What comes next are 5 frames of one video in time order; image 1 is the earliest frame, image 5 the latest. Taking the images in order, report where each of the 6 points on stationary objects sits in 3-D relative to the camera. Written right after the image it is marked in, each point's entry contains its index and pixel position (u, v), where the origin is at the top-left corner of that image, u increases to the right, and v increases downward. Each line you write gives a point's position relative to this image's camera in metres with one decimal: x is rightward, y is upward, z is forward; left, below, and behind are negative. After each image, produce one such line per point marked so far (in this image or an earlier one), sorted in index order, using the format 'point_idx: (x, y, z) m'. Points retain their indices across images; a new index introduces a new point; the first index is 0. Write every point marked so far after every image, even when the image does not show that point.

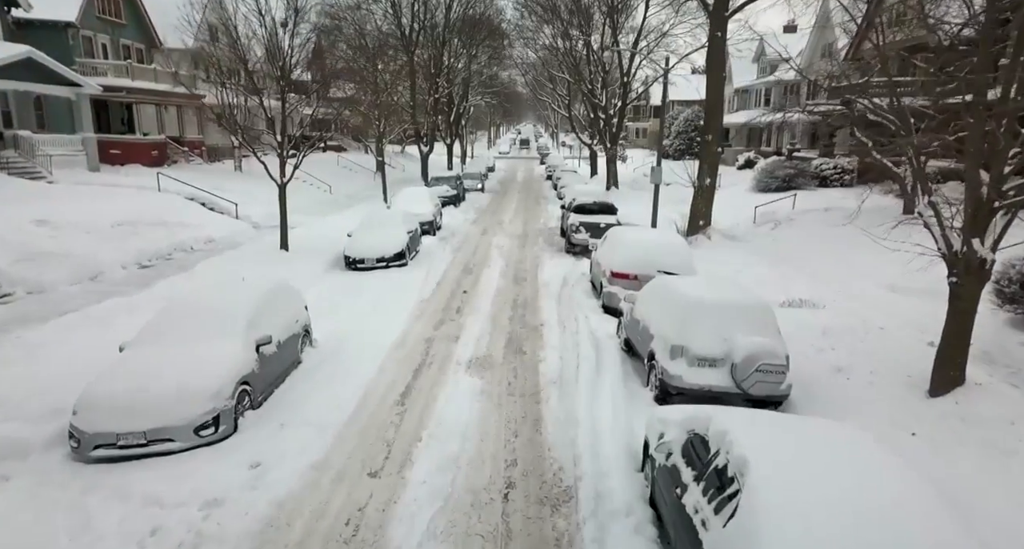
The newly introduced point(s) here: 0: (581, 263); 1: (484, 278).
0: (+1.8, +0.3, +16.2) m
1: (-0.7, -0.1, +14.7) m
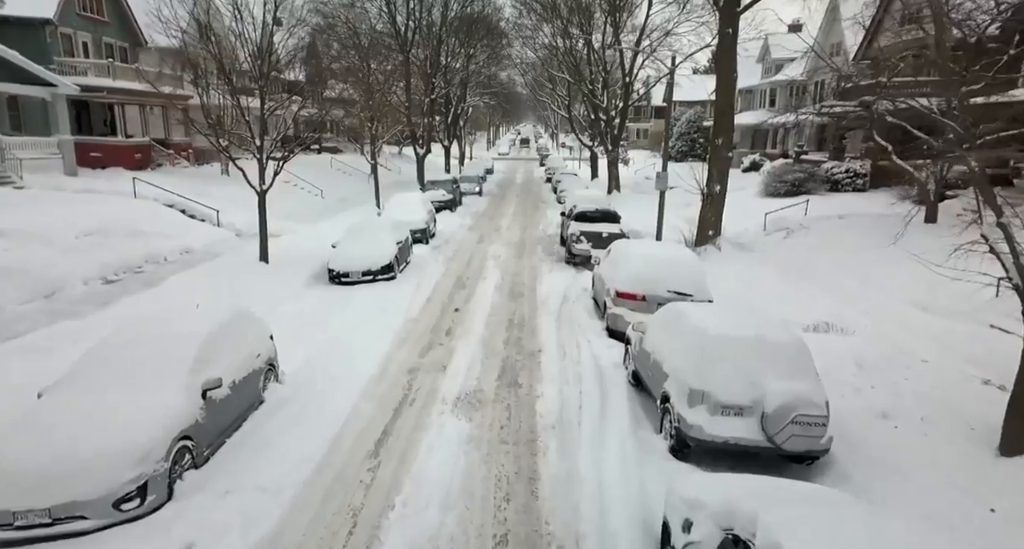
0: (+1.8, 0.0, +15.1) m
1: (-0.8, -0.4, +13.6) m
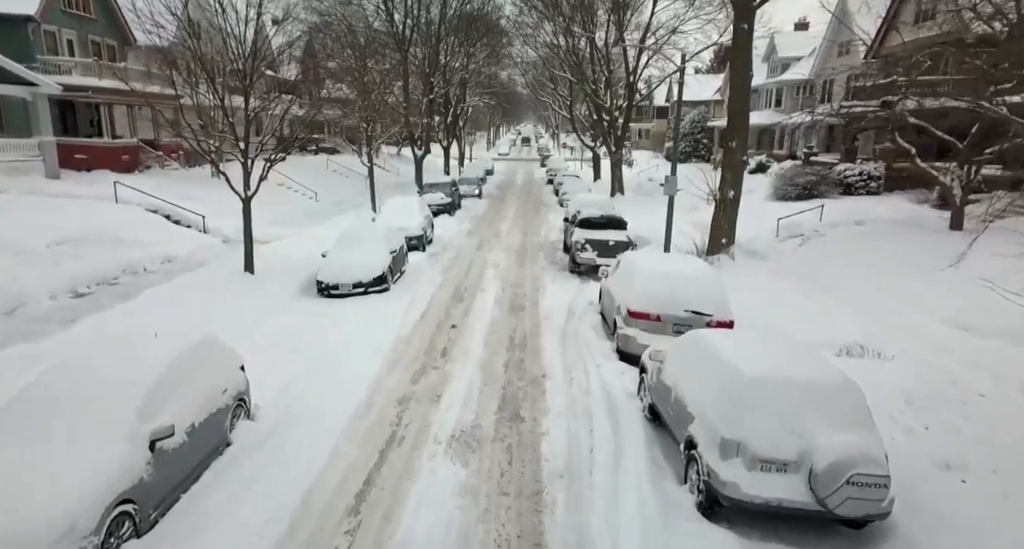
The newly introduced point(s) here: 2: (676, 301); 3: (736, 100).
0: (+1.8, -0.3, +14.2) m
1: (-0.8, -0.7, +12.7) m
2: (+2.4, -0.4, +8.9) m
3: (+5.2, +4.0, +14.1) m
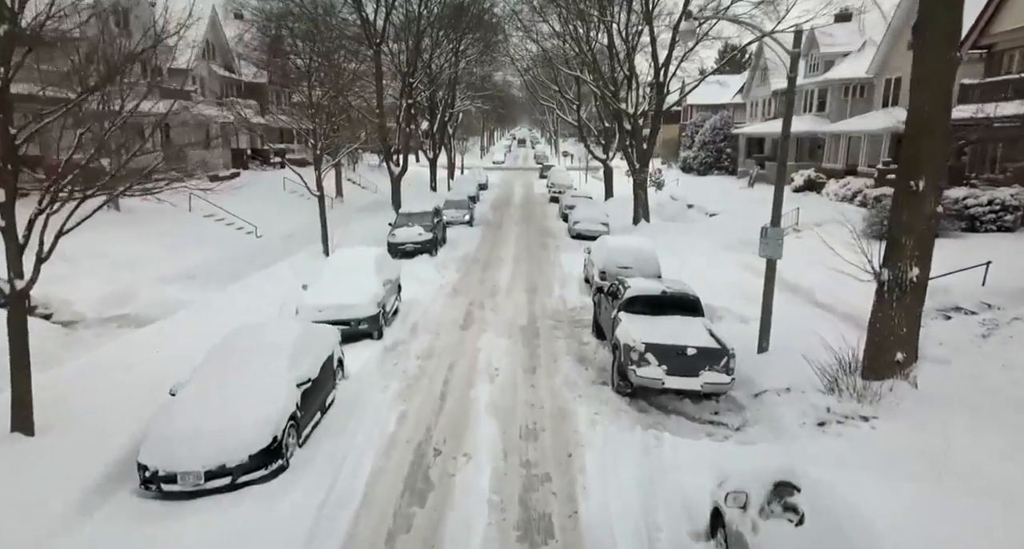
0: (+1.9, -2.2, +7.8) m
1: (-0.6, -2.6, +6.3) m
2: (+2.6, -2.2, +2.5) m
3: (+5.3, +2.1, +7.7) m
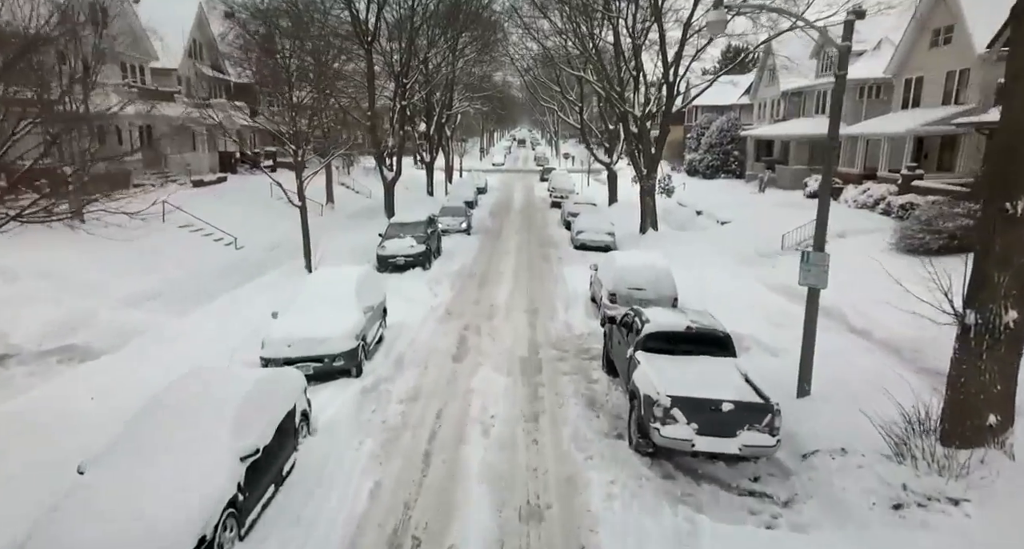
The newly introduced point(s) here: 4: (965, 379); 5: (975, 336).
0: (+1.9, -2.7, +6.2) m
1: (-0.6, -3.0, +4.7) m
2: (+2.6, -2.7, +0.9) m
3: (+5.3, +1.7, +6.1) m
4: (+5.0, -1.1, +6.7) m
5: (+5.0, -0.6, +6.6) m
